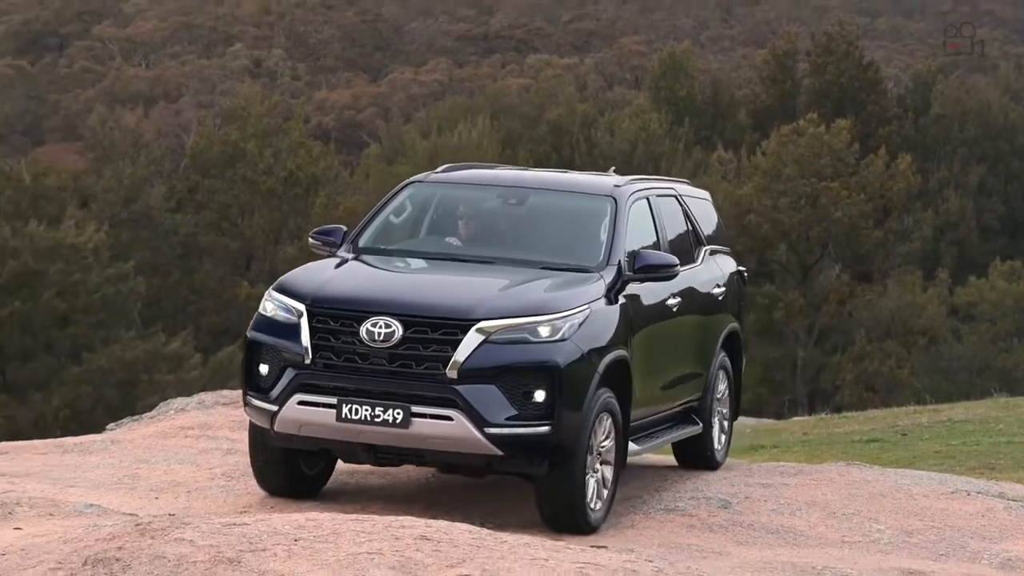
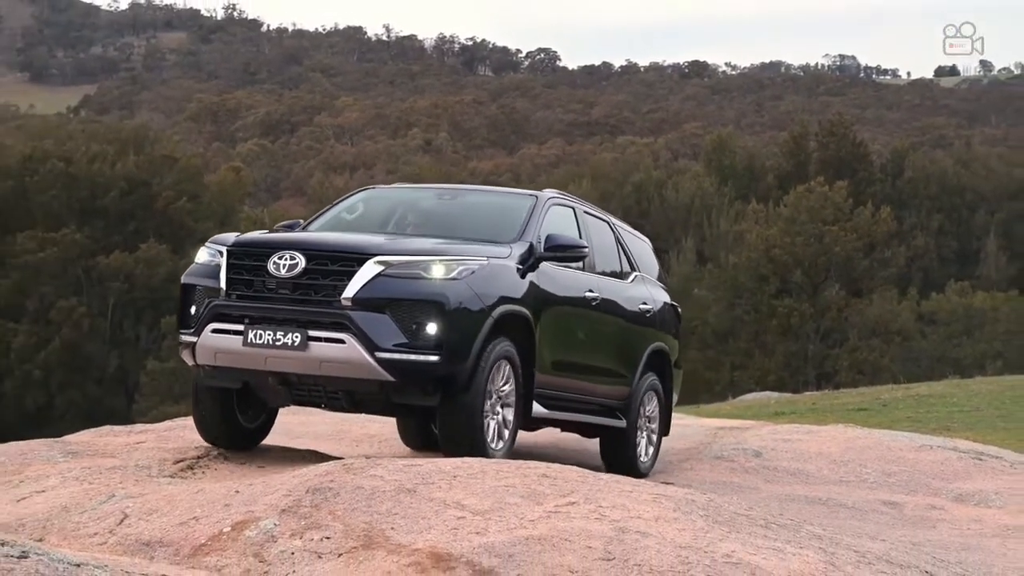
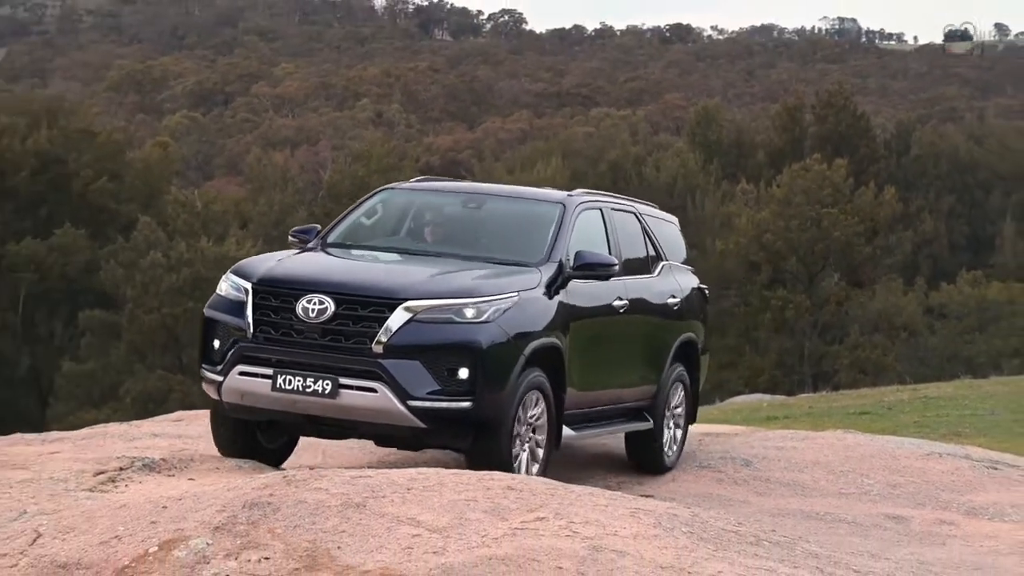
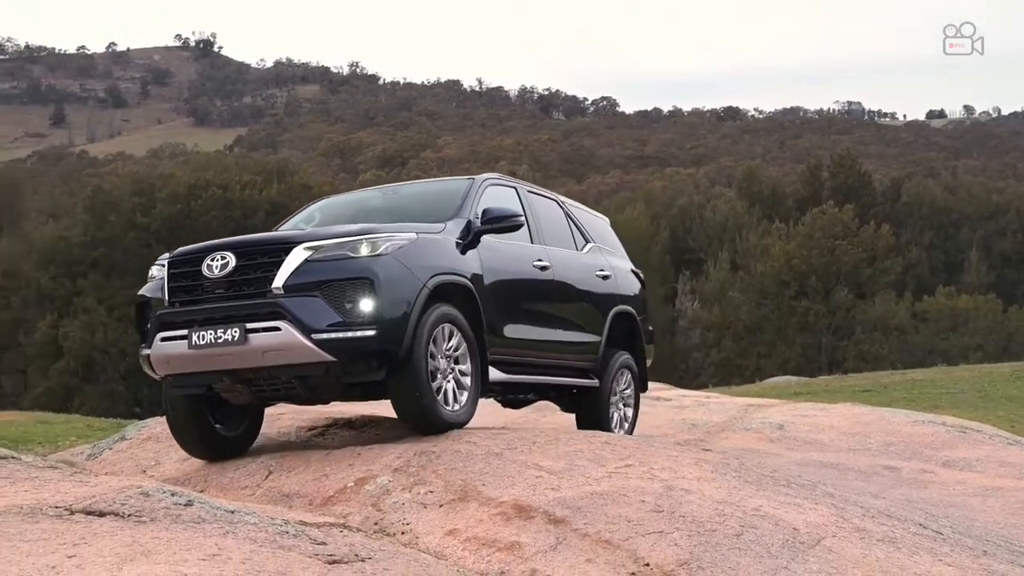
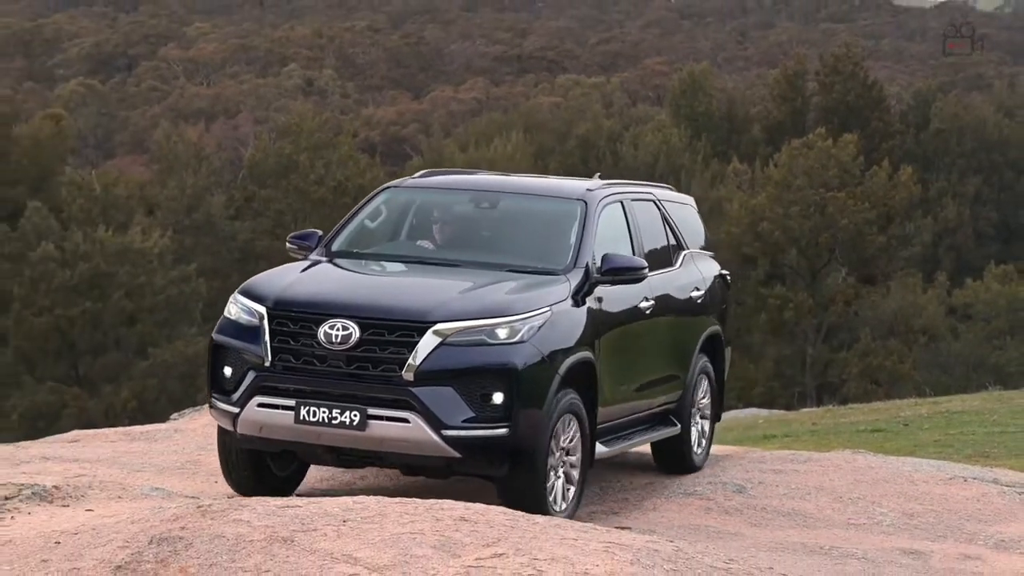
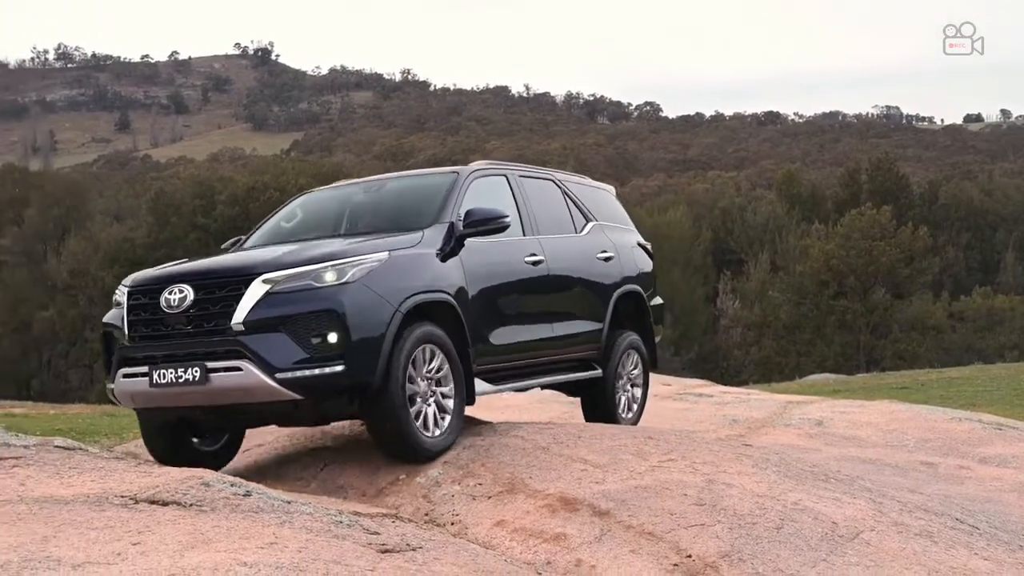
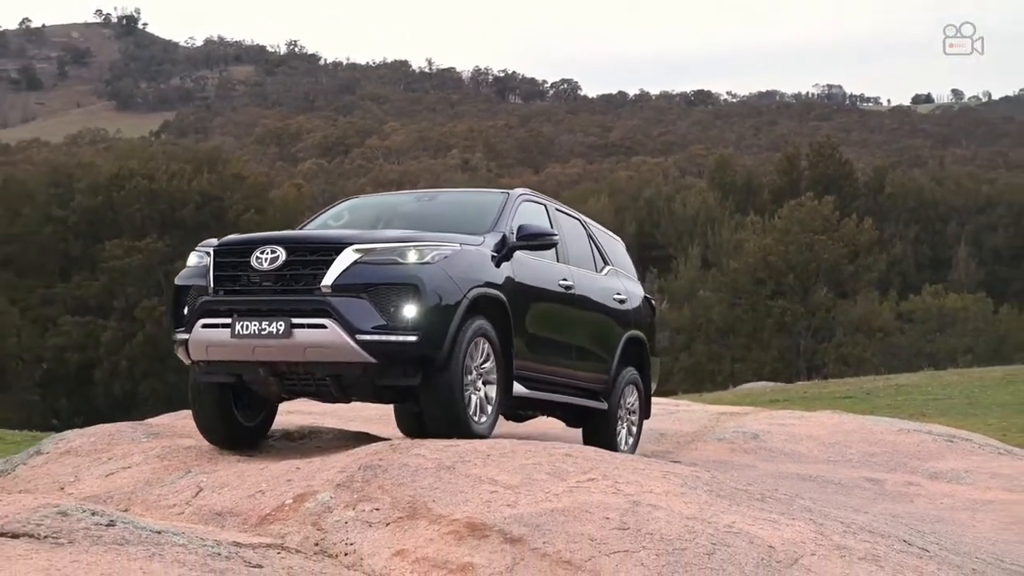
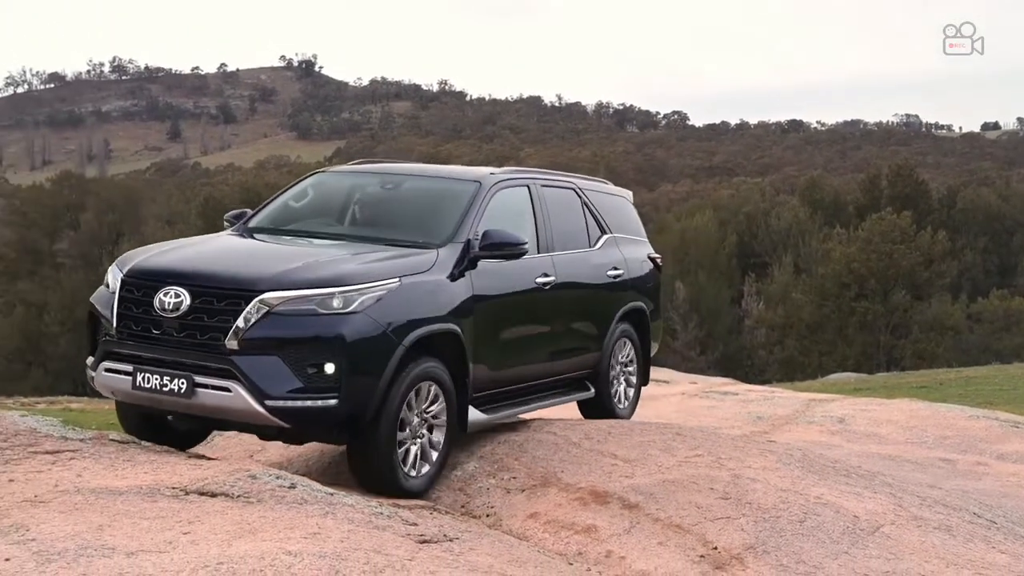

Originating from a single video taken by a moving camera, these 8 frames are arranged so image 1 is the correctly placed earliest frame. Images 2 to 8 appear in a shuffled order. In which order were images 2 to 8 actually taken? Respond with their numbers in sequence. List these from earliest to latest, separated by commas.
5, 3, 2, 7, 4, 6, 8
